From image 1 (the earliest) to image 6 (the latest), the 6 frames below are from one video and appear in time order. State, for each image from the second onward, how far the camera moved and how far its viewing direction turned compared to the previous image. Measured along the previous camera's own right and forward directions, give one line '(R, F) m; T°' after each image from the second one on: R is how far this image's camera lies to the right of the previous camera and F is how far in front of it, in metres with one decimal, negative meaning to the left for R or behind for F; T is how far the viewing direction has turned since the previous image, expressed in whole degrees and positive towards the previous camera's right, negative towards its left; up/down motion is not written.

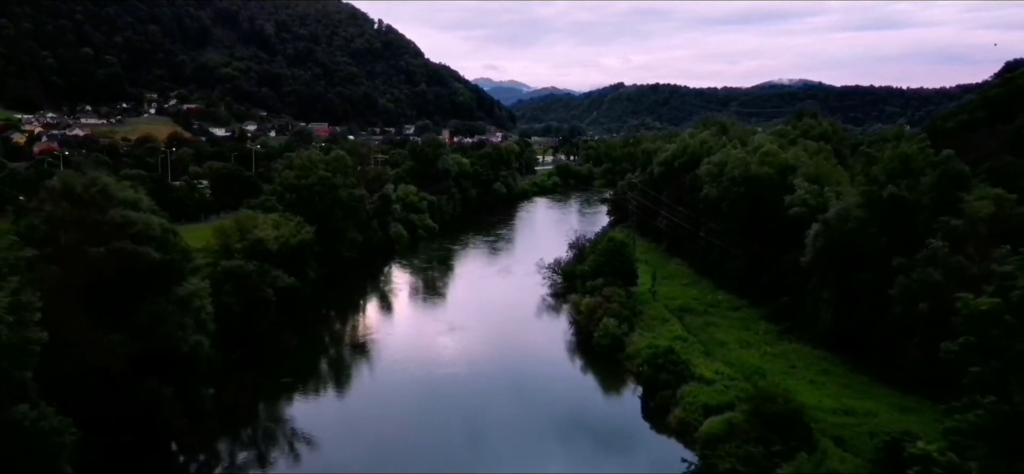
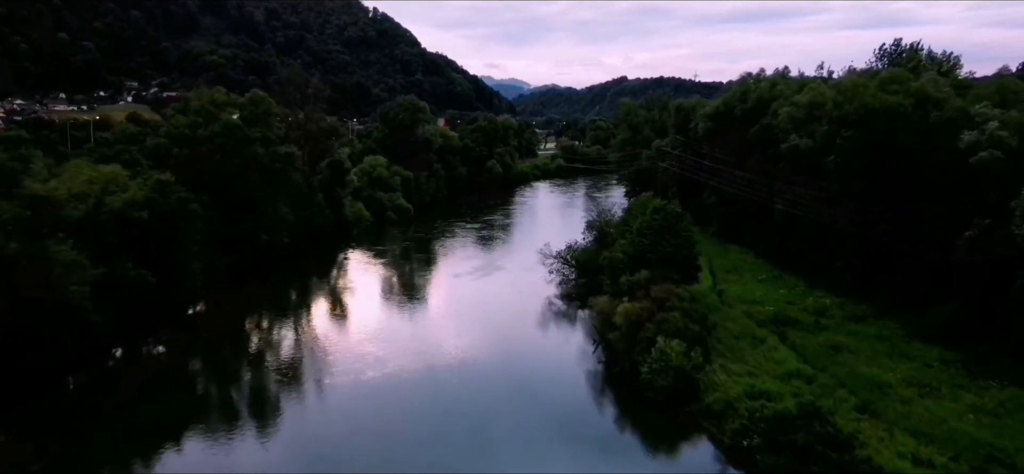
(+0.3, +13.8) m; 0°
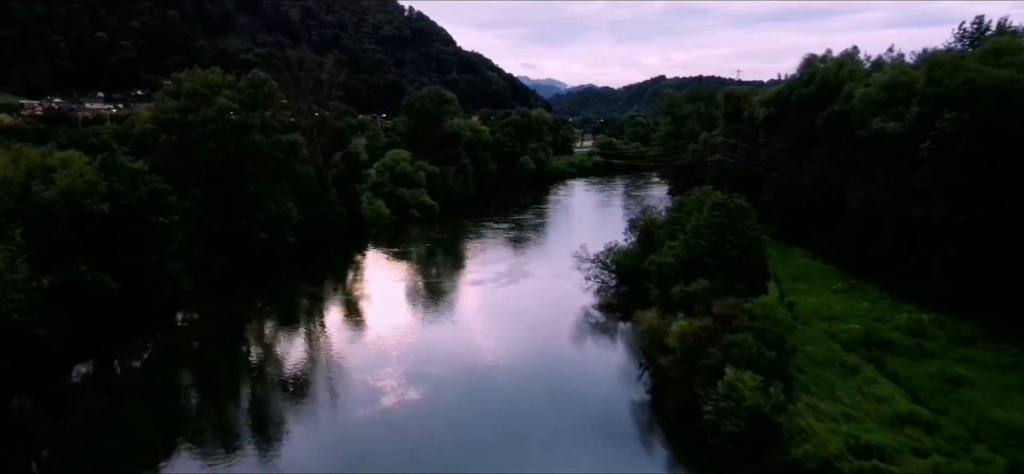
(+0.1, +3.9) m; -3°
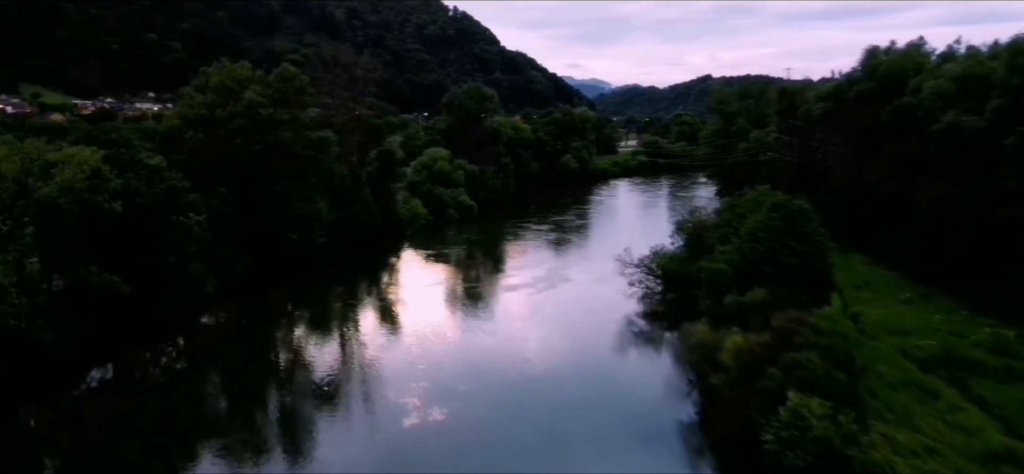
(+0.1, +1.5) m; -3°
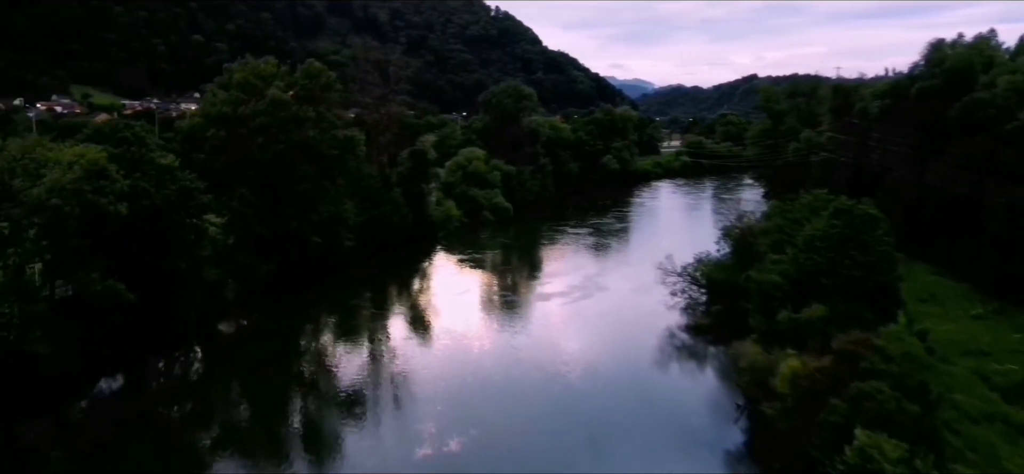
(+0.2, +1.5) m; -3°
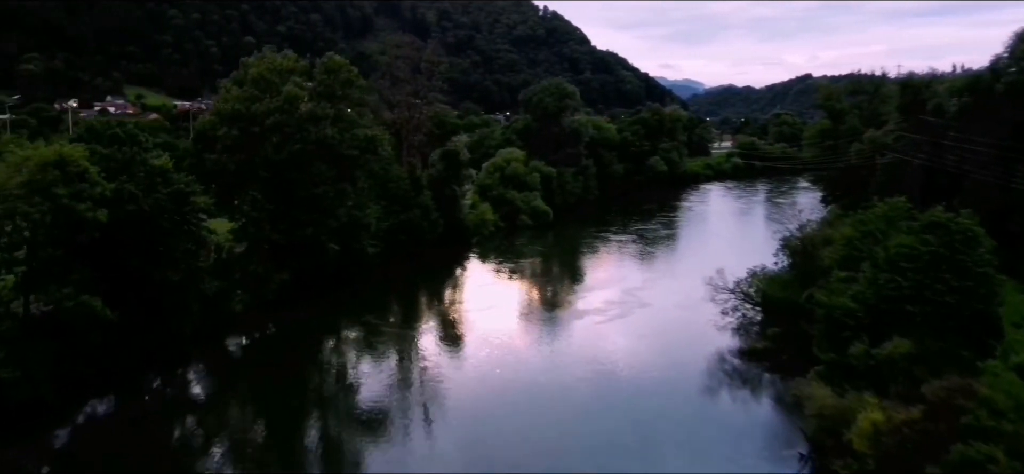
(+0.4, +2.2) m; -4°
